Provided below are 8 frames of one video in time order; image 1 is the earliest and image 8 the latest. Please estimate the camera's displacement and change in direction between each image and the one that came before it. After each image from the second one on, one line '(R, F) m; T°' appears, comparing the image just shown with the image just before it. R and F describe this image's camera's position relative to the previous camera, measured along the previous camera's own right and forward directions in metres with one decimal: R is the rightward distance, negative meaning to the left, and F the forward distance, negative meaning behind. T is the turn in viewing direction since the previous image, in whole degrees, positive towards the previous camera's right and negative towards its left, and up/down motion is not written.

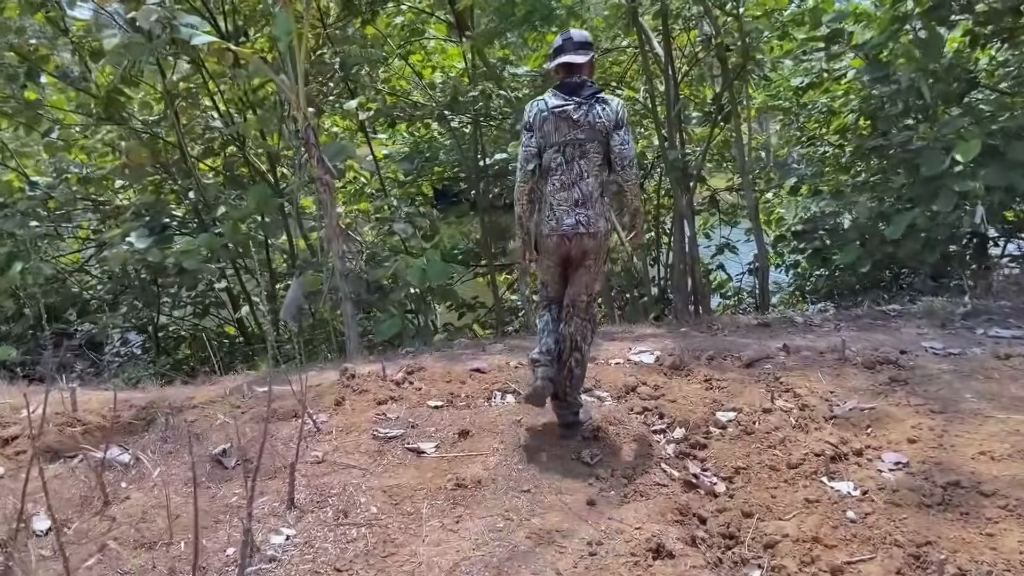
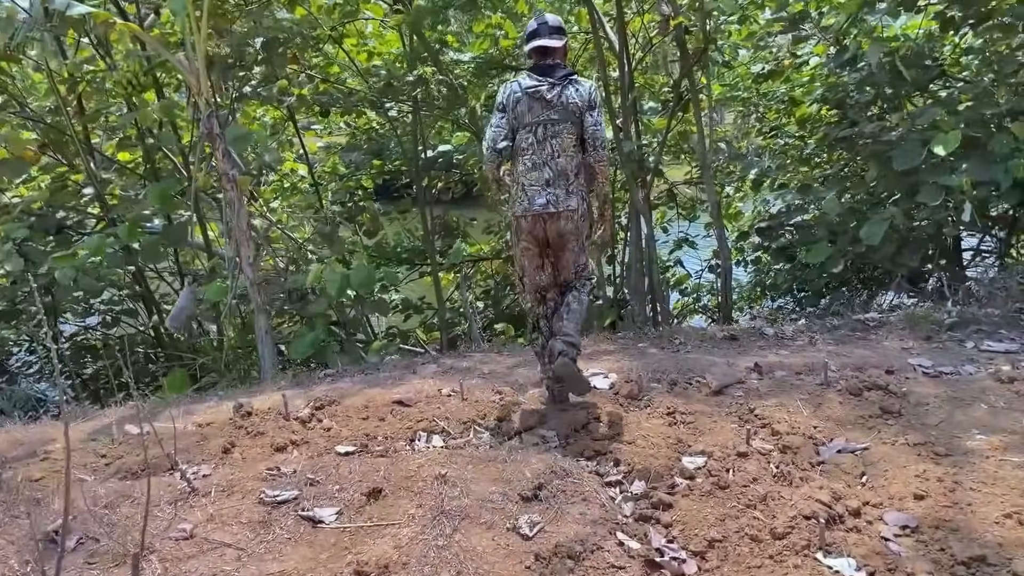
(+0.1, +0.4) m; +3°
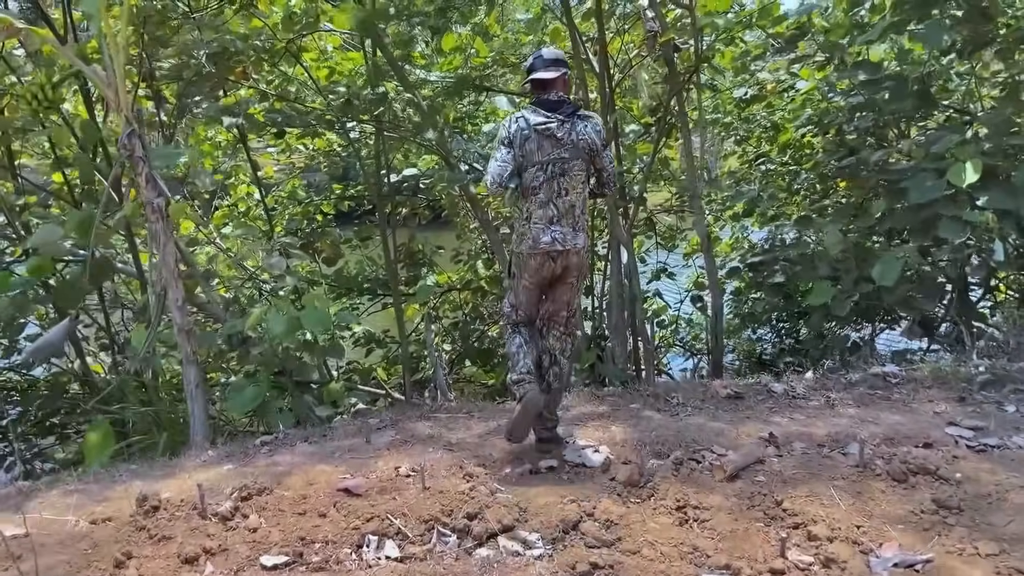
(0.0, +0.4) m; +2°
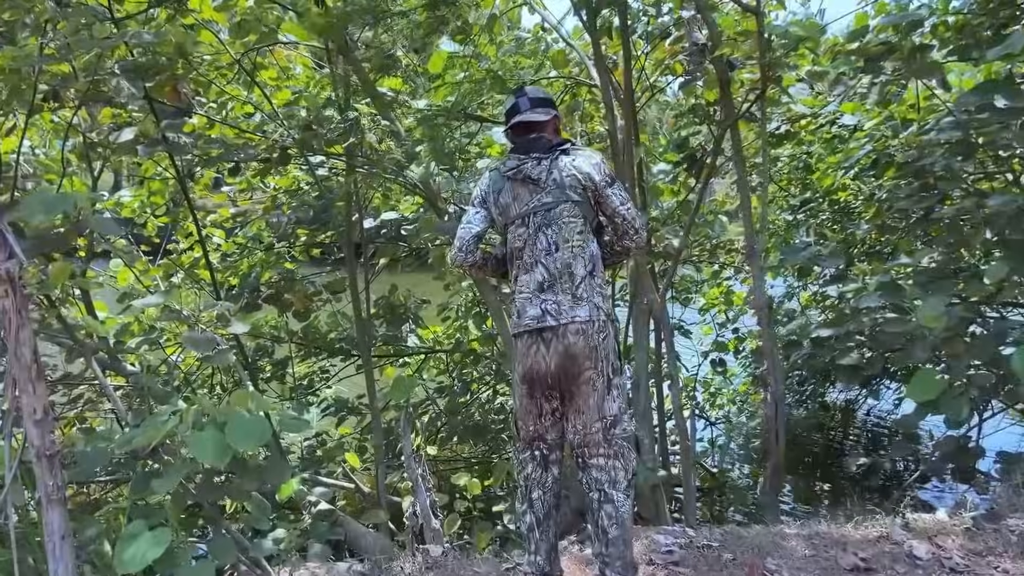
(-0.1, +0.8) m; +1°
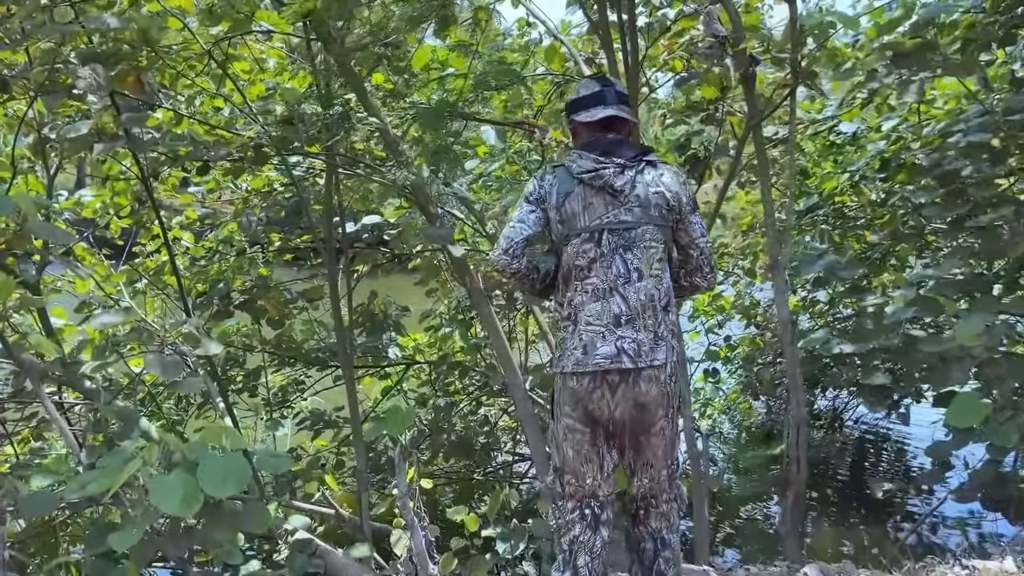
(-0.1, +0.2) m; +2°
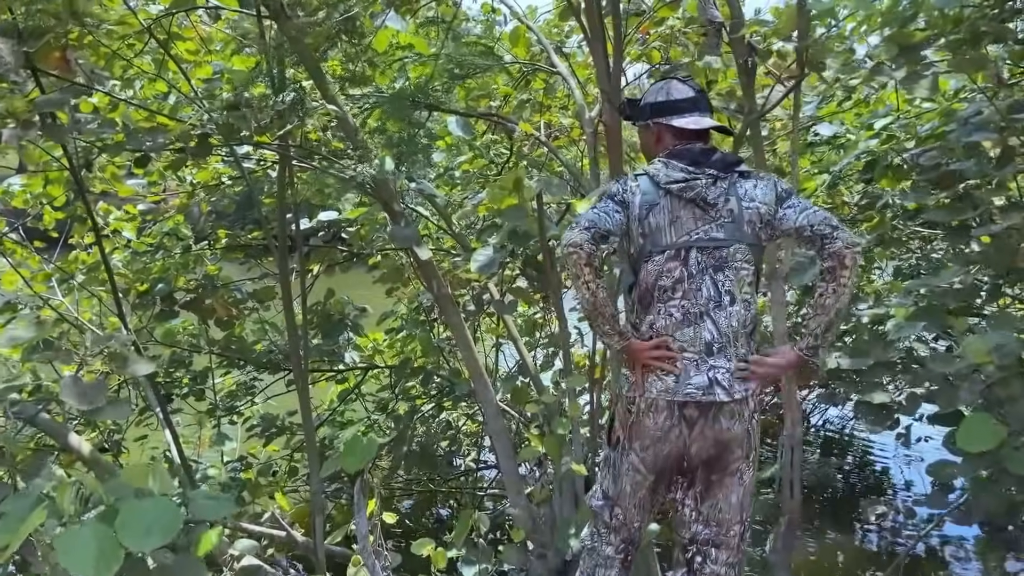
(0.0, +0.2) m; +3°
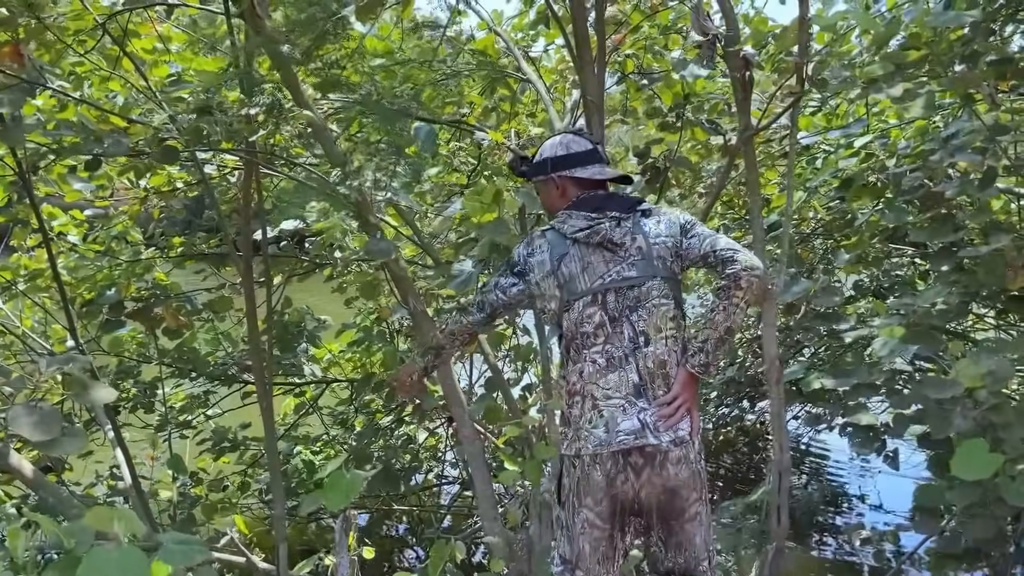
(-0.1, +0.1) m; +3°
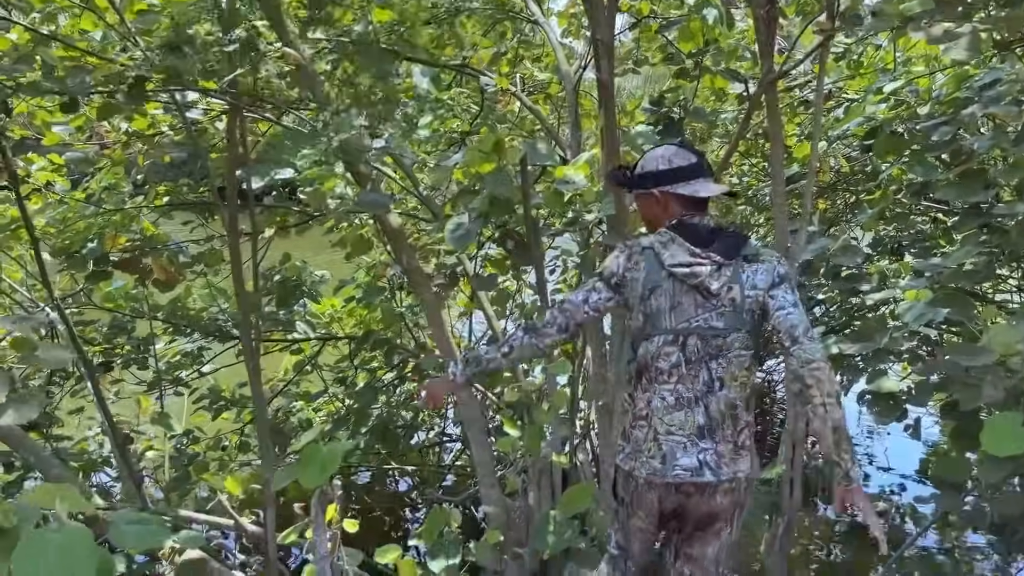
(0.0, +0.2) m; -1°
